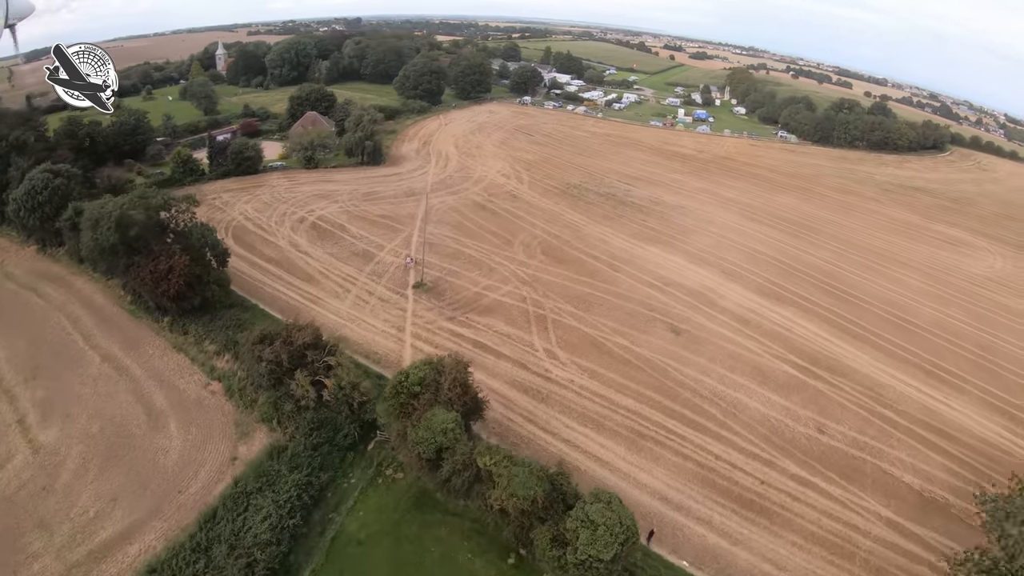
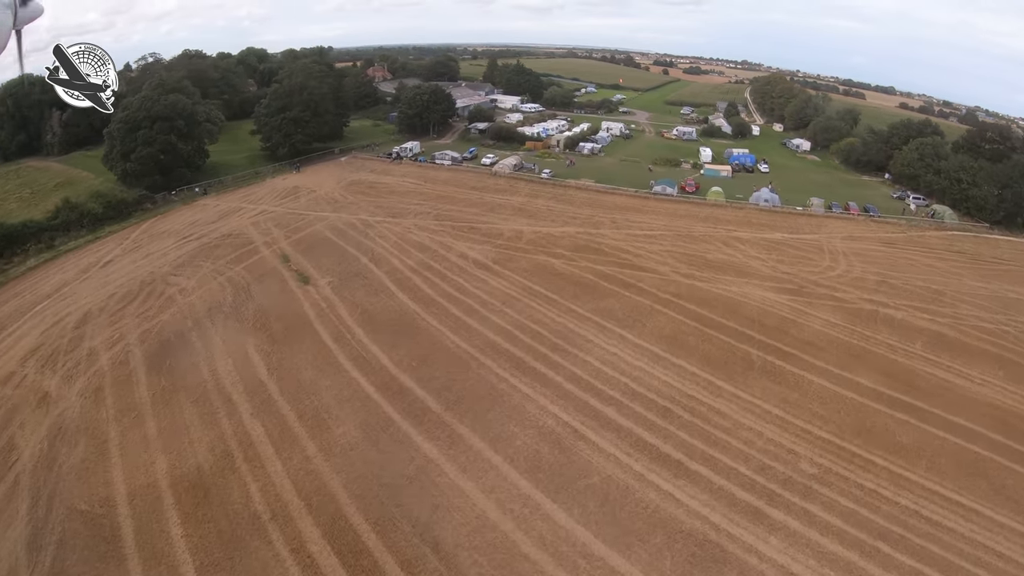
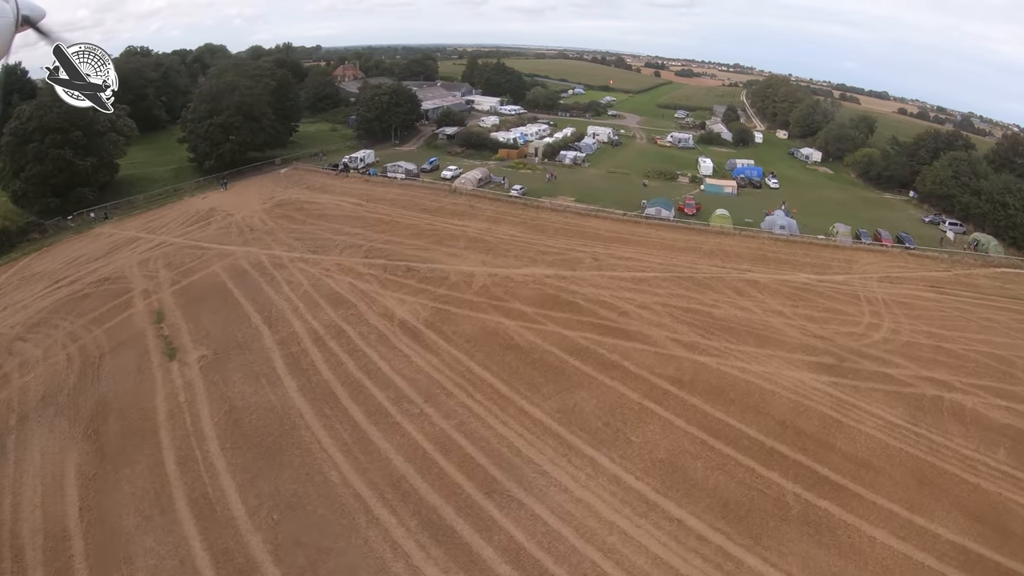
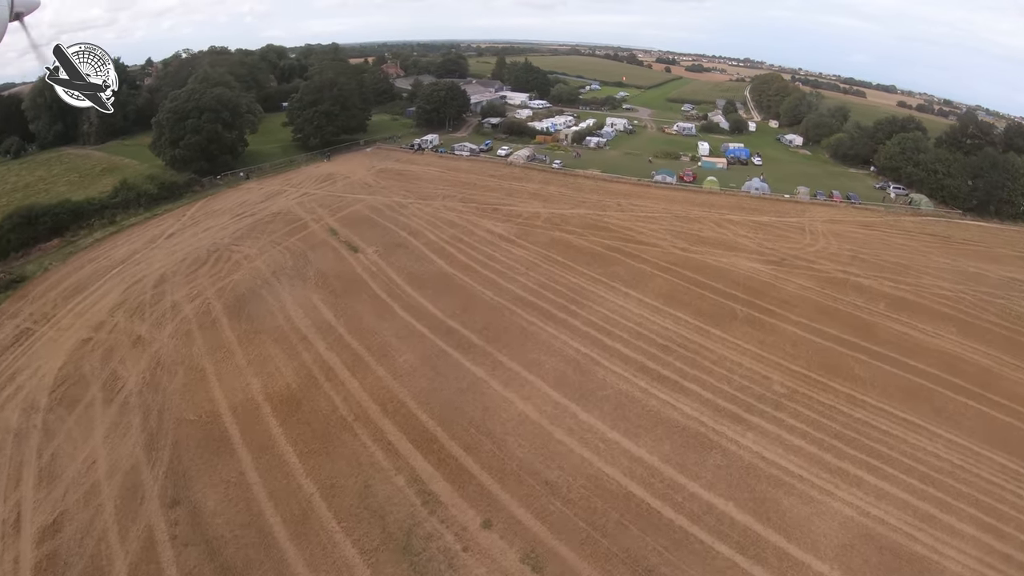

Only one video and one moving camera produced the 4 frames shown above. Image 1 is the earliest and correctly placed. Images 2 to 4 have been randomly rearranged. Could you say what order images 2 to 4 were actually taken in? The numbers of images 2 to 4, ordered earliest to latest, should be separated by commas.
4, 2, 3
